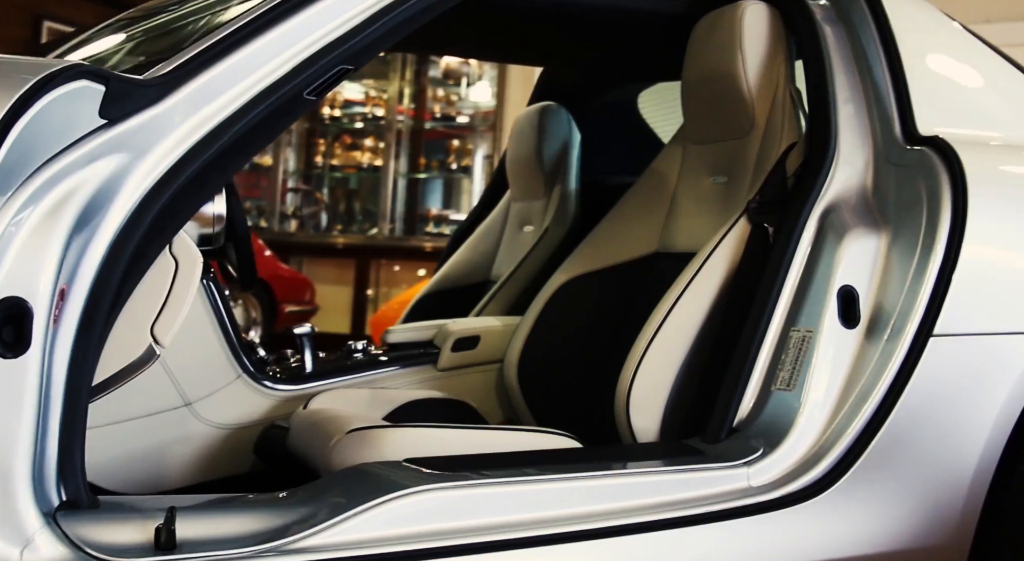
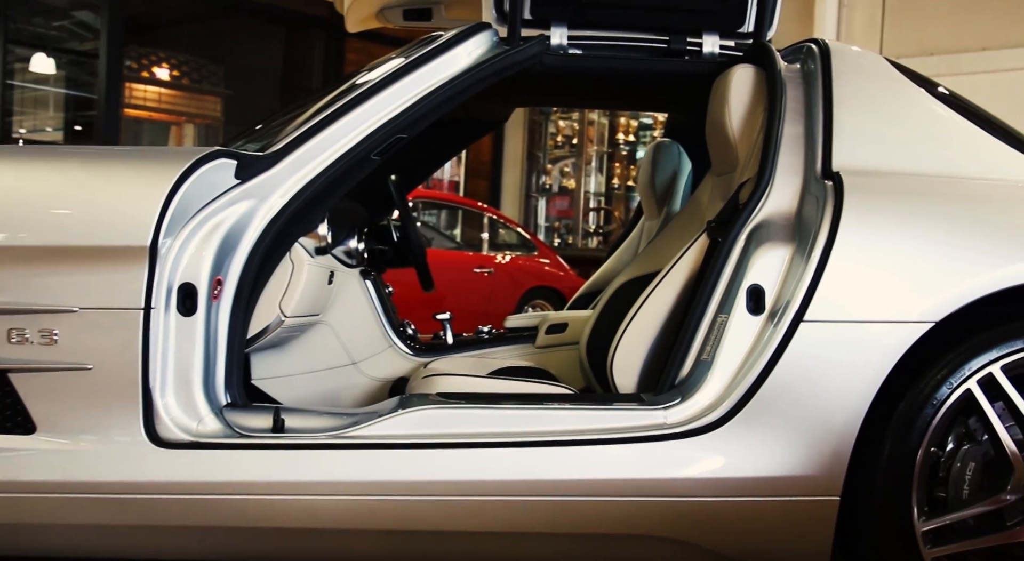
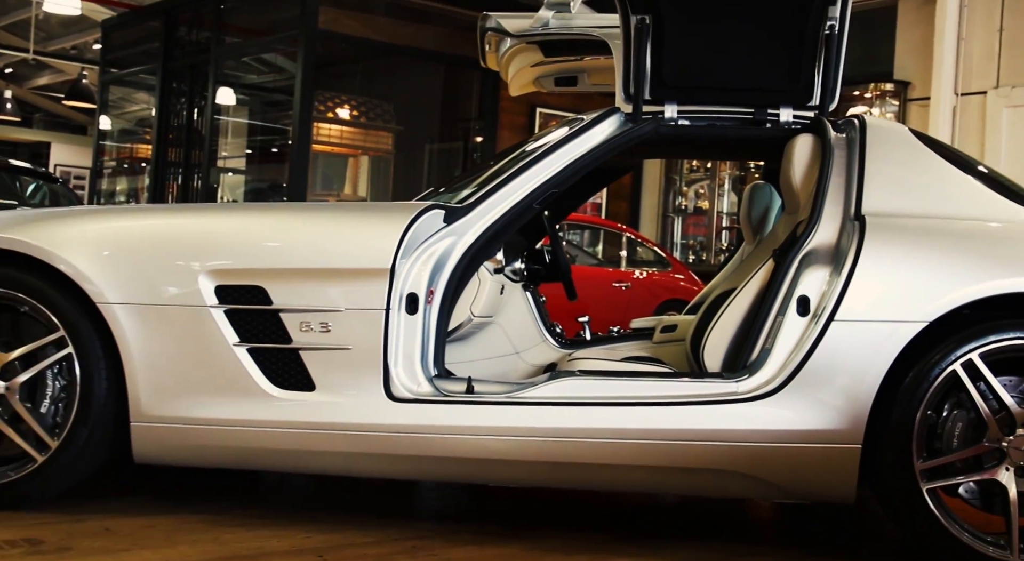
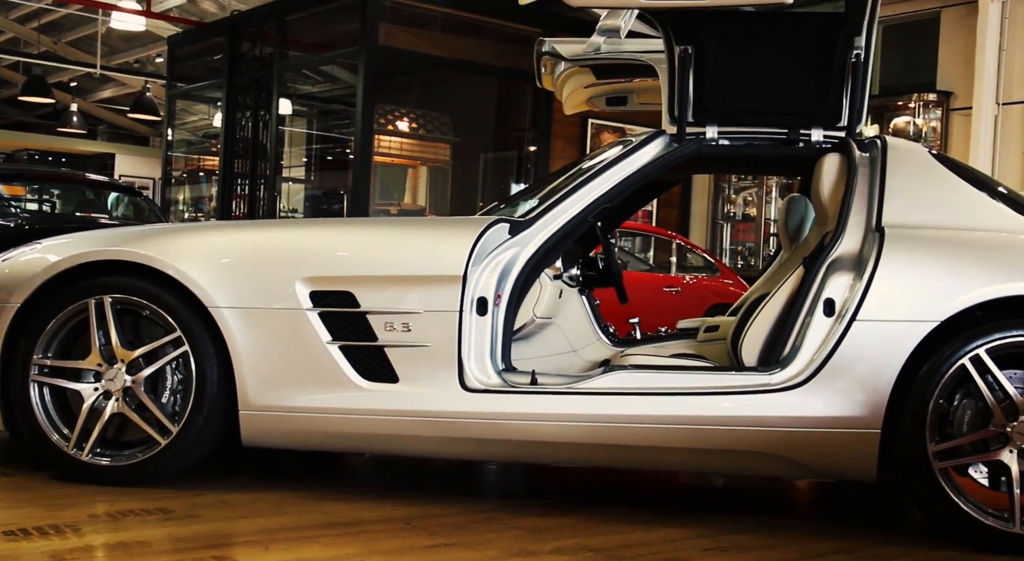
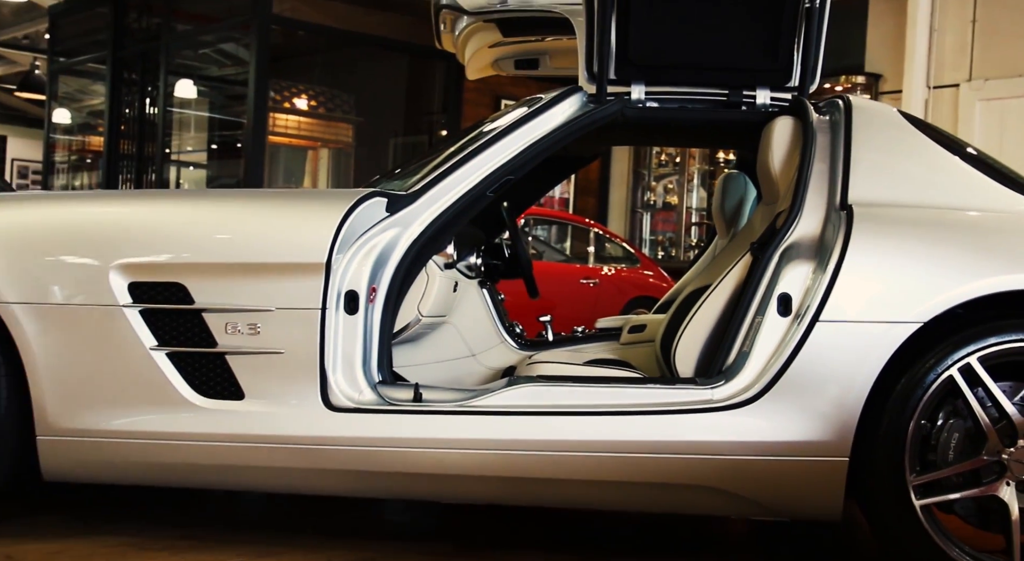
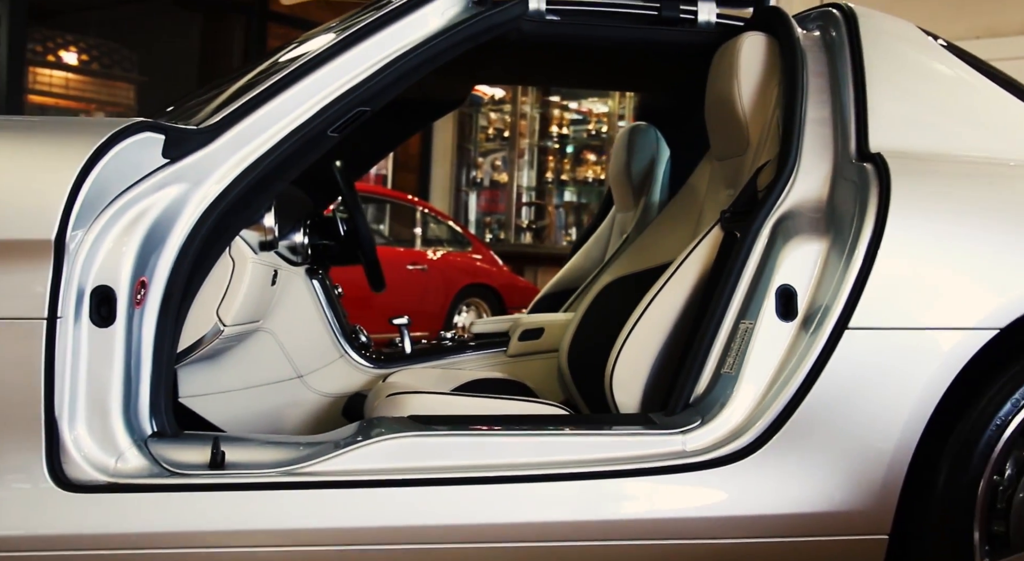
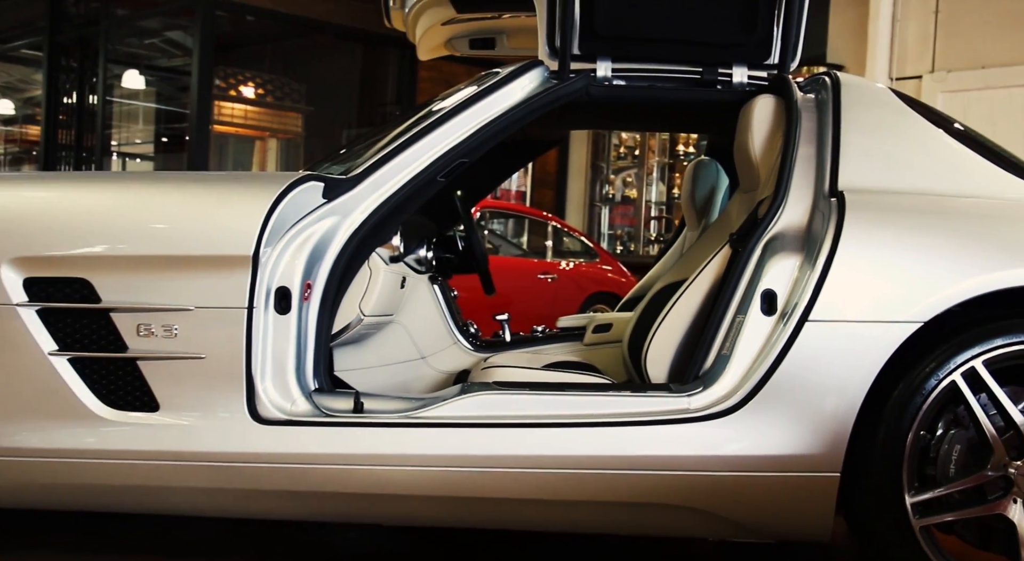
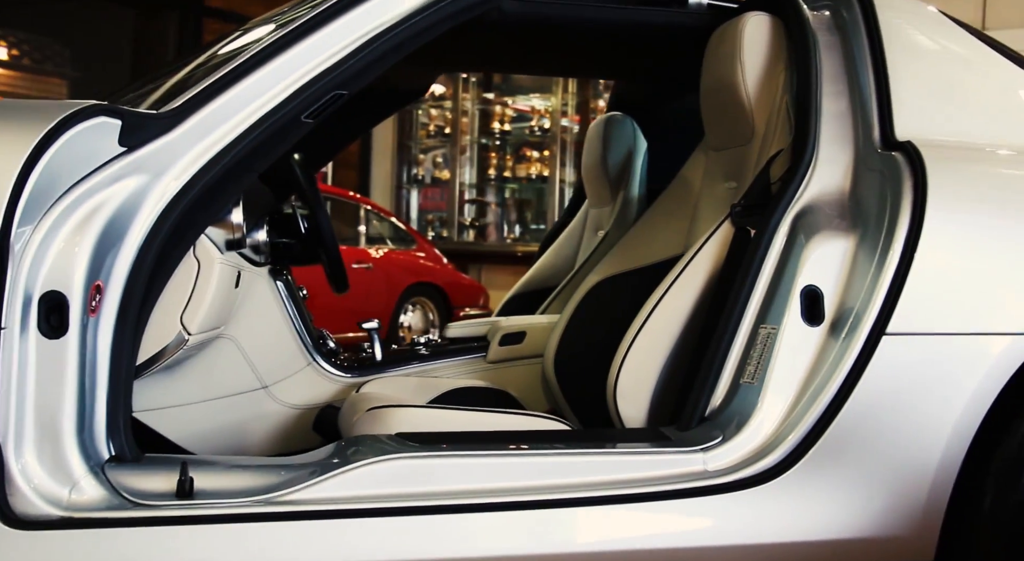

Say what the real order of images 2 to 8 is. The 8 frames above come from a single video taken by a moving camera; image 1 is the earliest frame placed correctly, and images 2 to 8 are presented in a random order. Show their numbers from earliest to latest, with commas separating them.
8, 6, 2, 7, 5, 3, 4
